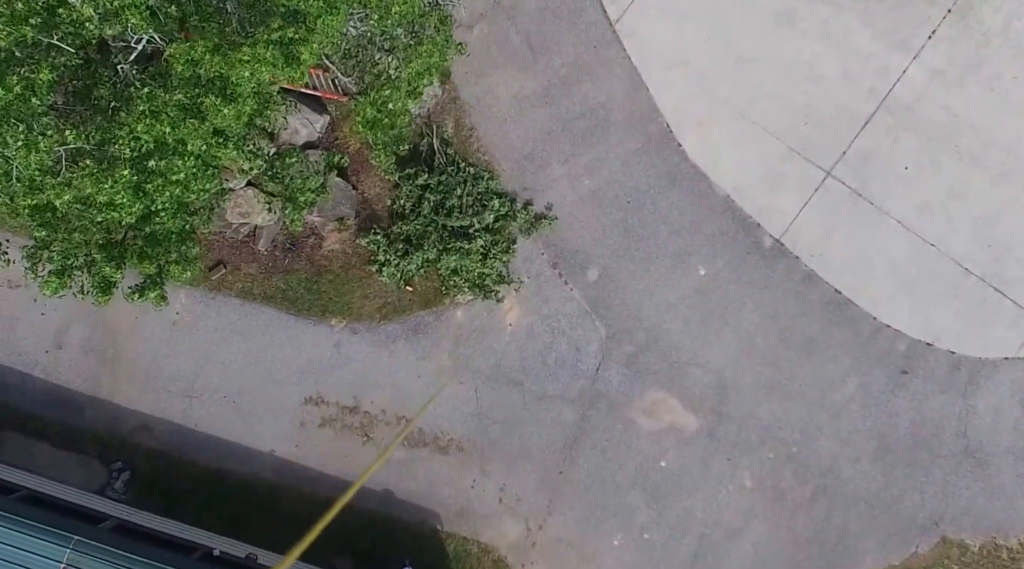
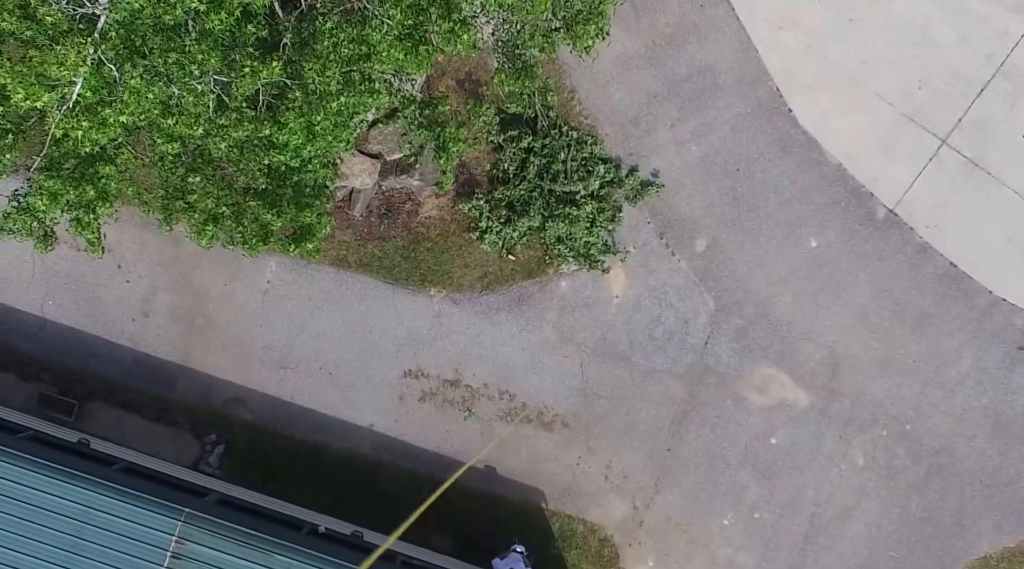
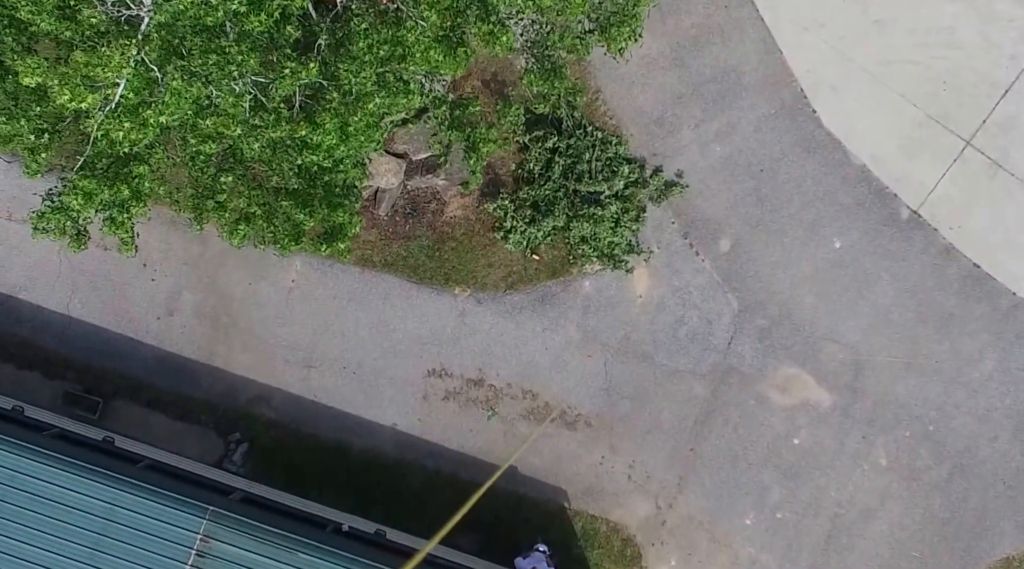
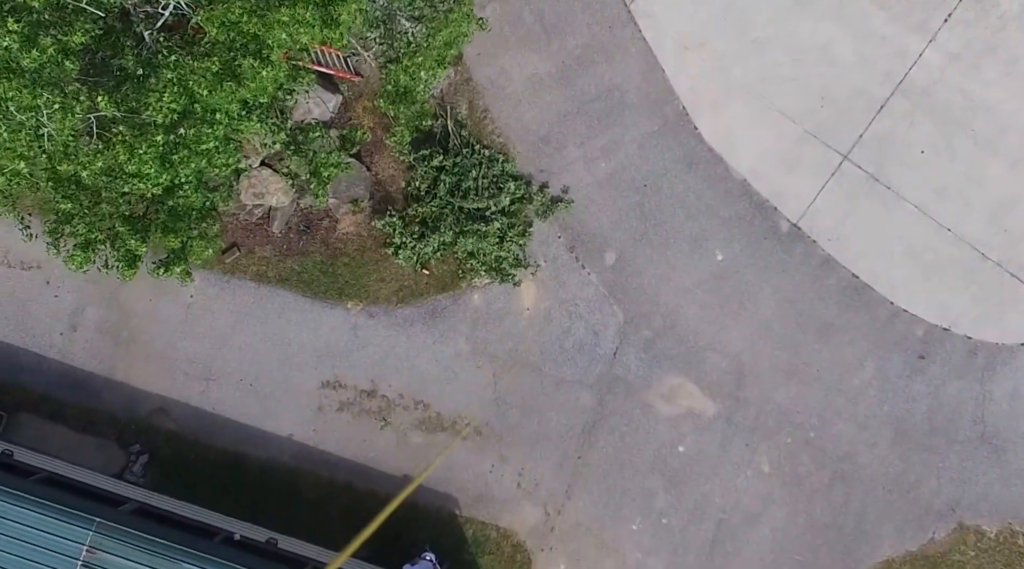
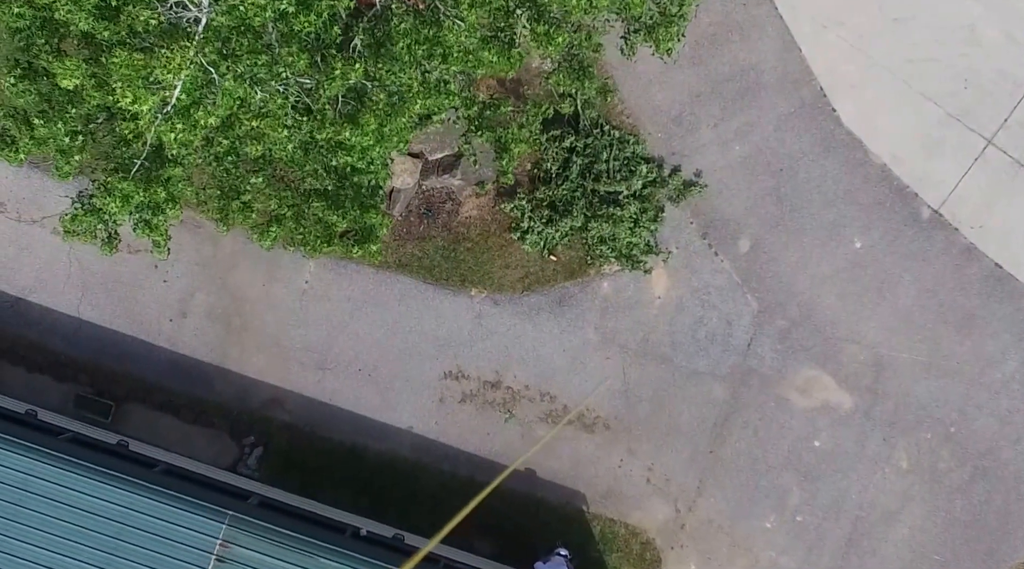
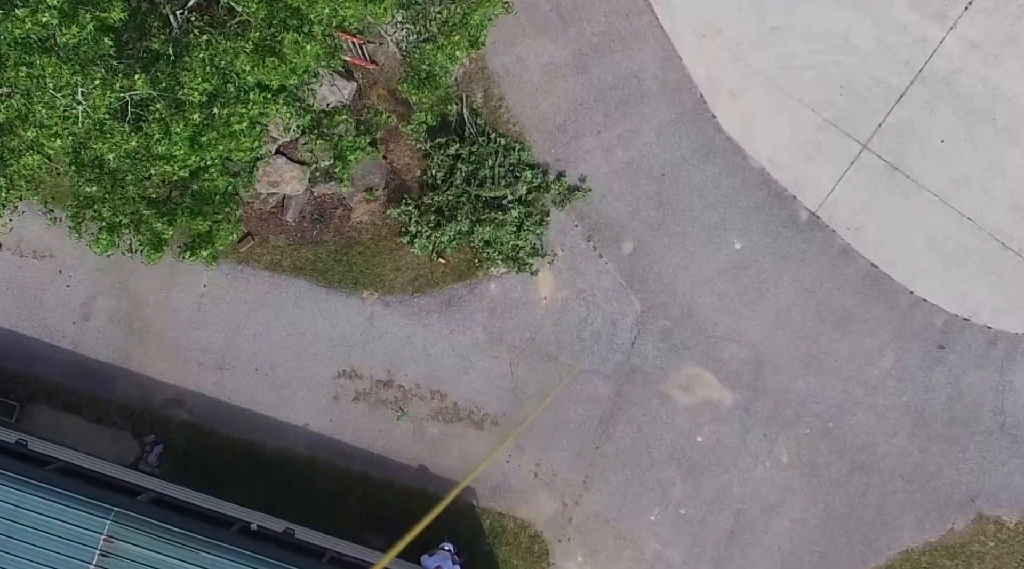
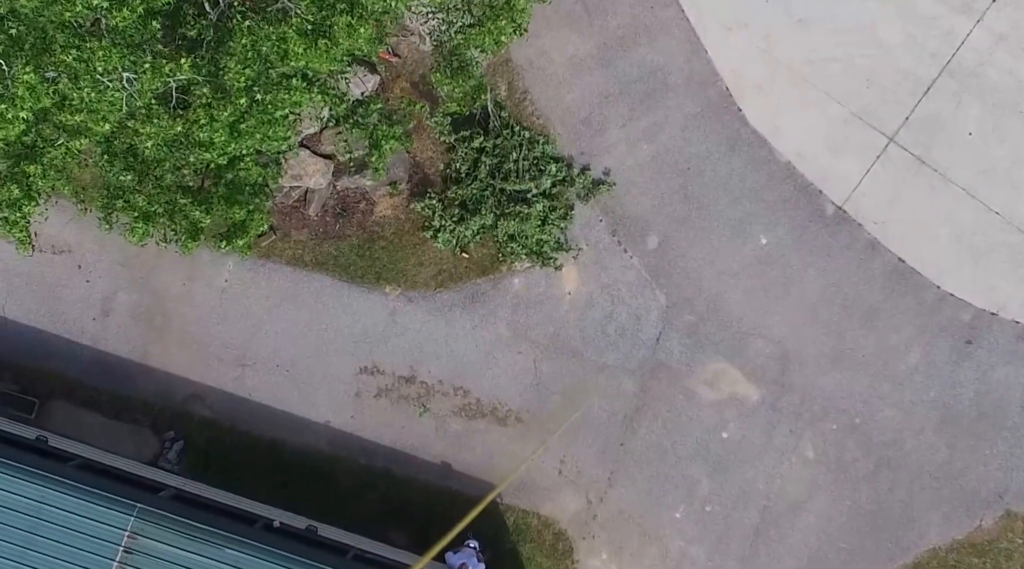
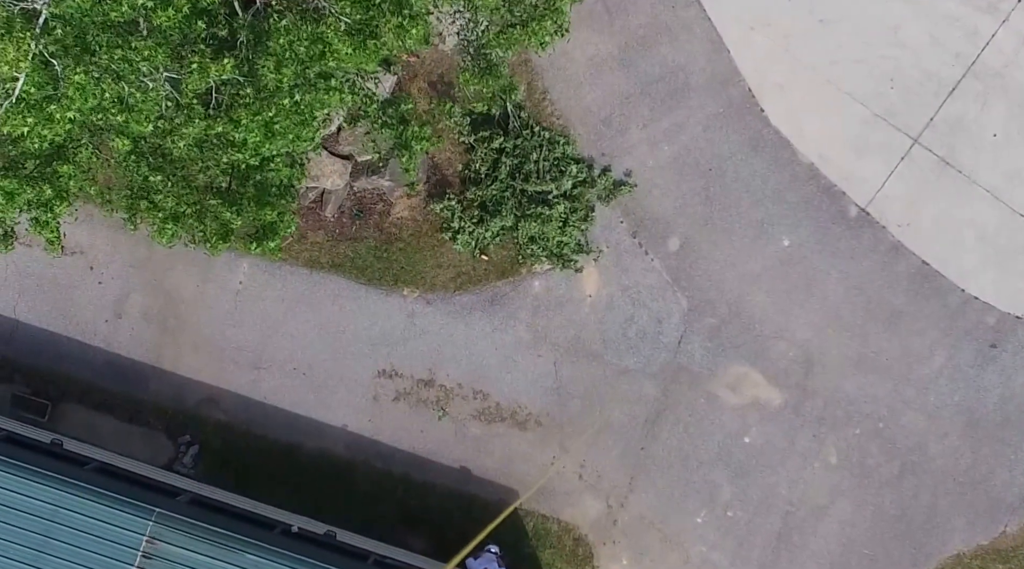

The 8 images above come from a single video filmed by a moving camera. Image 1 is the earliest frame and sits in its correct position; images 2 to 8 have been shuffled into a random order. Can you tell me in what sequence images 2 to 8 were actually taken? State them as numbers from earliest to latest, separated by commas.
4, 6, 7, 8, 2, 3, 5
